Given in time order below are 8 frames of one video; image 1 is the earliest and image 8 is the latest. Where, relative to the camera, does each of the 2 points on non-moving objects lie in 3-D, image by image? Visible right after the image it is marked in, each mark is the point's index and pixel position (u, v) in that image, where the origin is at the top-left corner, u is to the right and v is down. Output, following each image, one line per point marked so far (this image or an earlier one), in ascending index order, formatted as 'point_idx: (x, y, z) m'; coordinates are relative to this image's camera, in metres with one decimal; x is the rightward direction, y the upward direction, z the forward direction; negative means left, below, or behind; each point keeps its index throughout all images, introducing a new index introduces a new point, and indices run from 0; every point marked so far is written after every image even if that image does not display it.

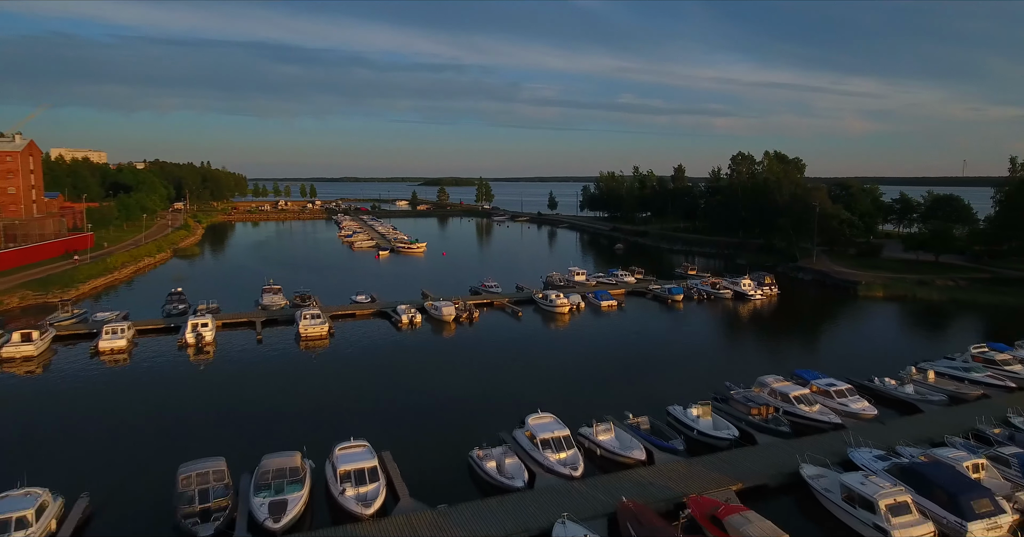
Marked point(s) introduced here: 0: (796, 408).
0: (+8.7, -4.3, +17.8) m
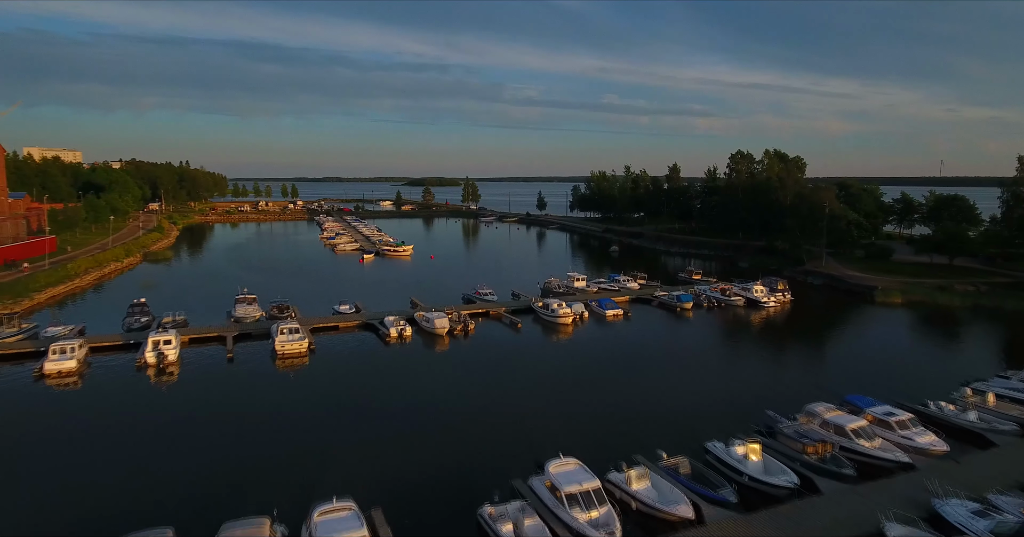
0: (+9.0, -4.6, +15.3) m
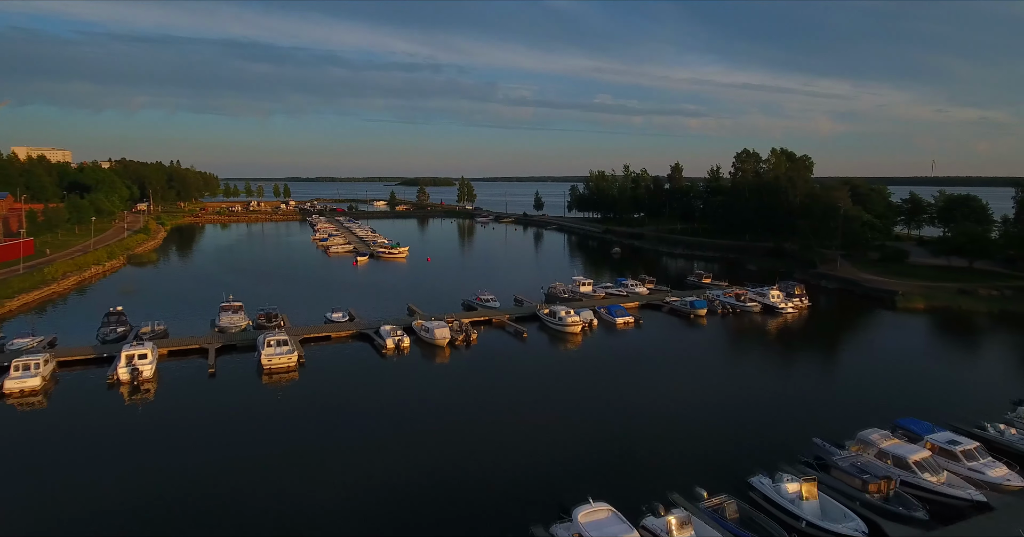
0: (+9.4, -4.9, +13.4) m
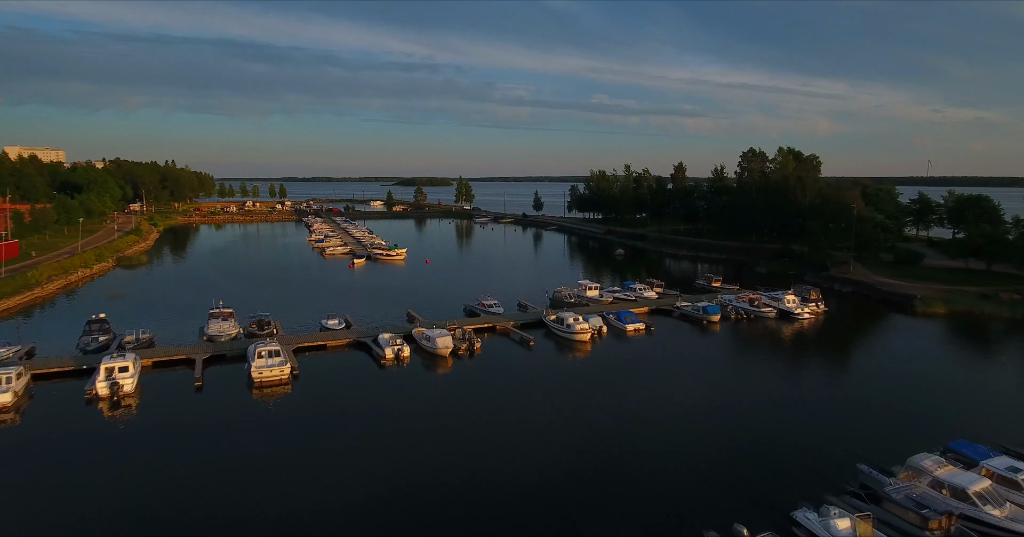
0: (+9.7, -5.1, +12.0) m
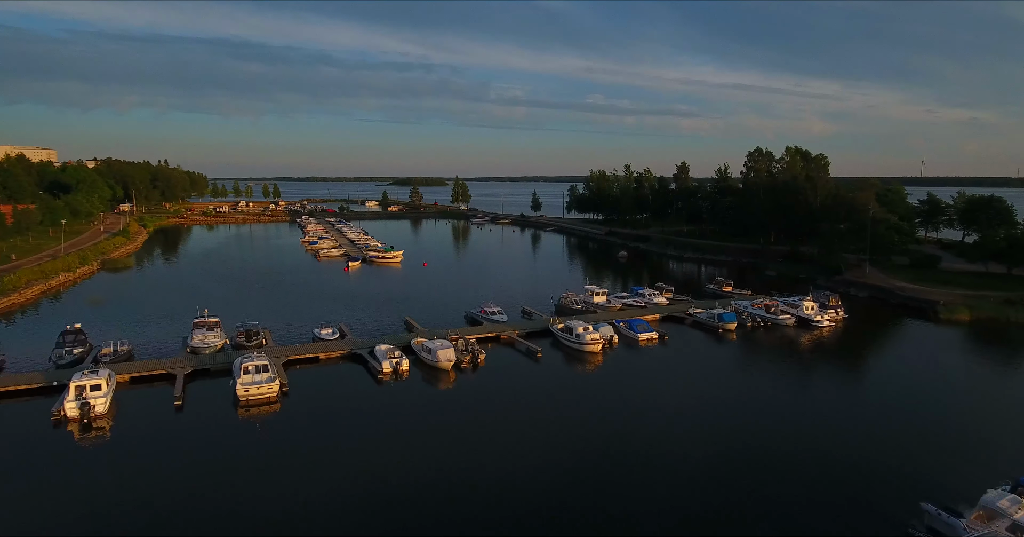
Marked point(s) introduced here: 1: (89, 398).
0: (+10.1, -5.3, +10.4) m
1: (-13.9, -4.2, +19.0) m
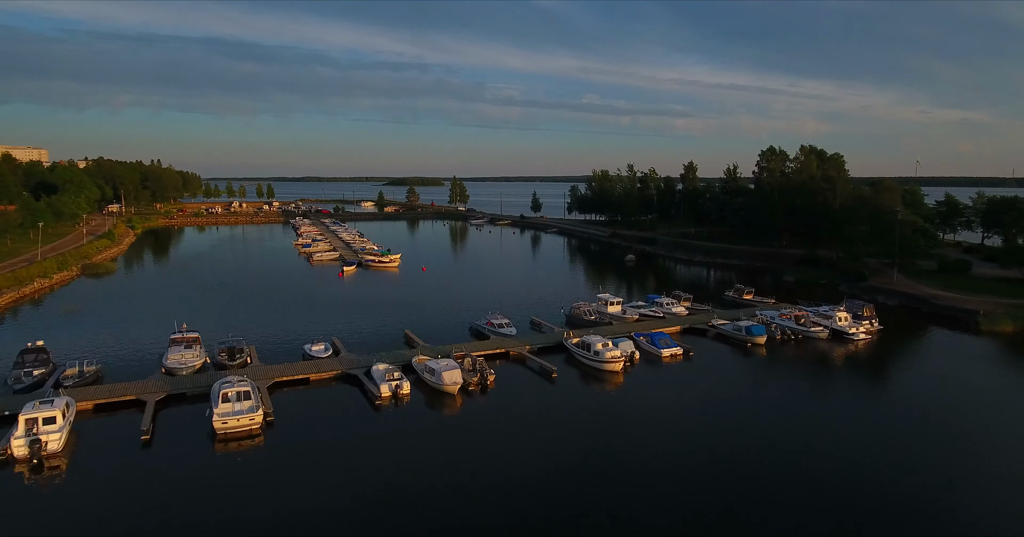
0: (+10.7, -5.7, +8.0) m
1: (-13.3, -4.6, +16.5) m
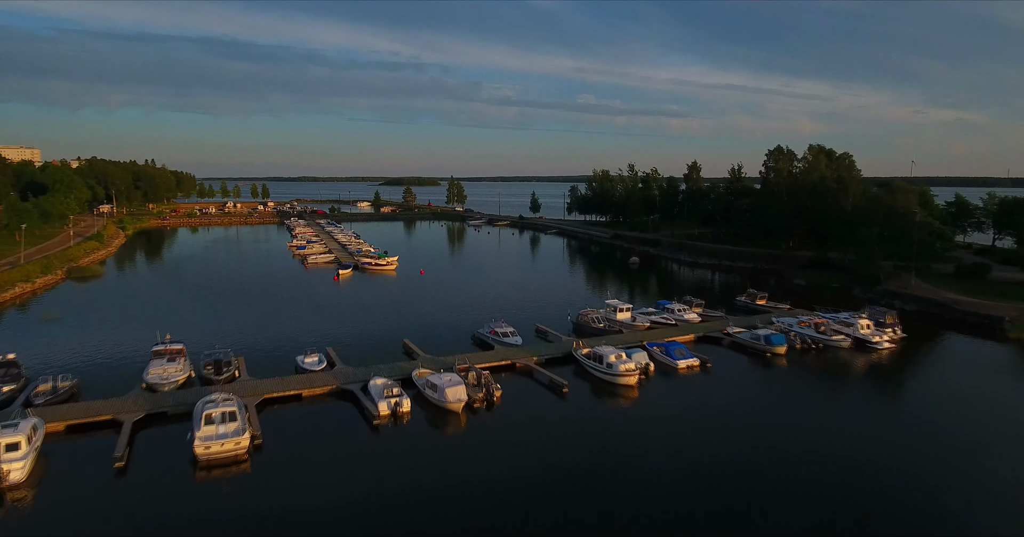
0: (+11.1, -5.9, +6.6) m
1: (-13.0, -4.9, +14.9) m
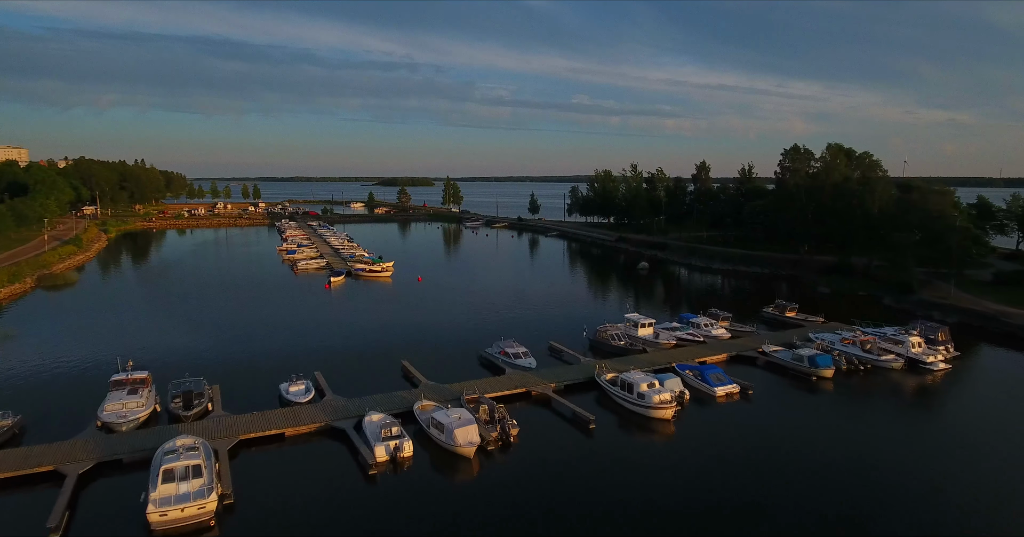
0: (+11.8, -6.4, +3.9) m
1: (-12.4, -5.4, +11.9) m
